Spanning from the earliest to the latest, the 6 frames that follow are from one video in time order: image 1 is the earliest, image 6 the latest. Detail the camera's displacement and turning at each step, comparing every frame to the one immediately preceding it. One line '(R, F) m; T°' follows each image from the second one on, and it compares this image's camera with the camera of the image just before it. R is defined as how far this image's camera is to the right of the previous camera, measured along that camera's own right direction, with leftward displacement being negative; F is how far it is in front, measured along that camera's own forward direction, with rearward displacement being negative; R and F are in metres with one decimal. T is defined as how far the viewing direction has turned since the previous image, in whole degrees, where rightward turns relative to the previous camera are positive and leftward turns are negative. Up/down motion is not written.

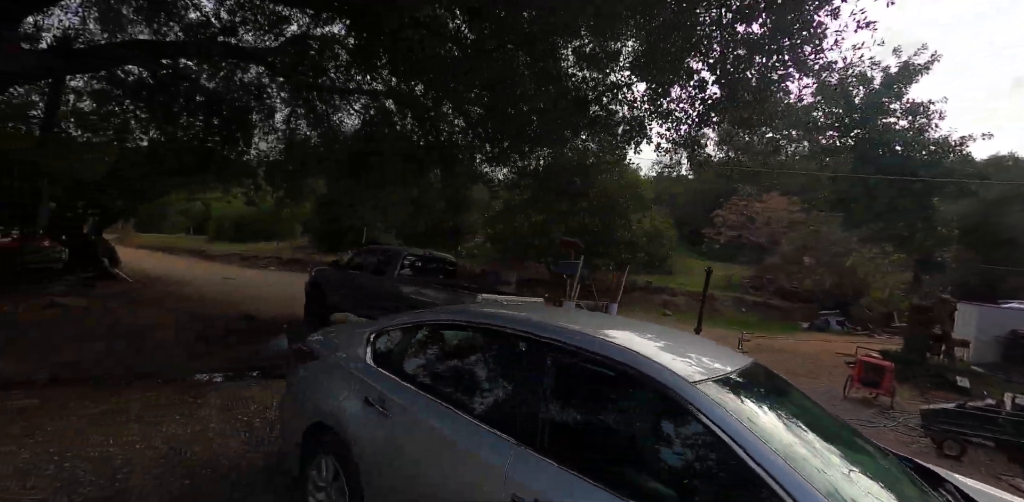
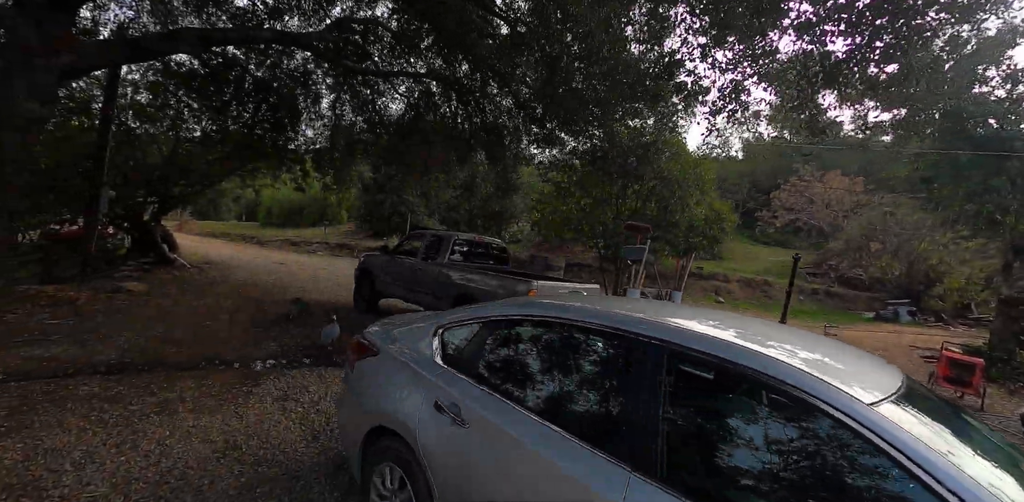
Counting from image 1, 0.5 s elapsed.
(-0.2, +0.3) m; -5°
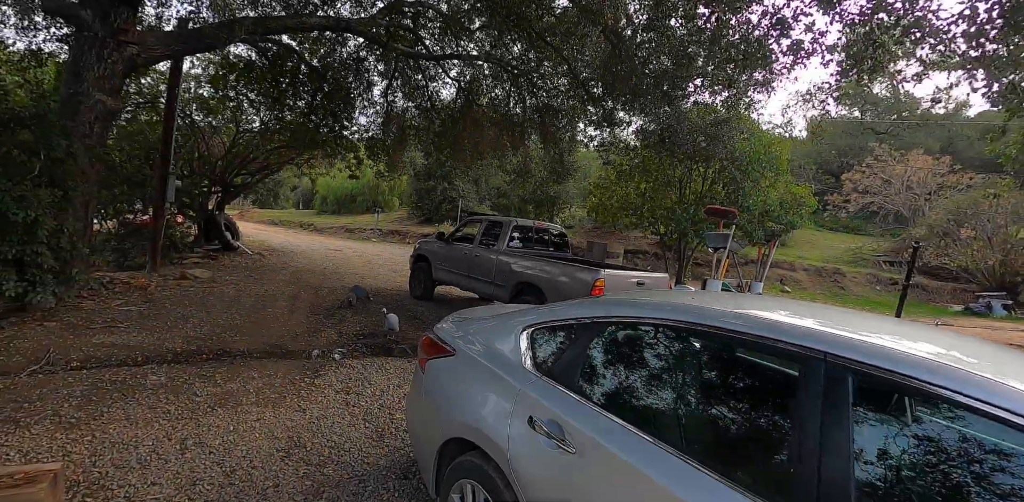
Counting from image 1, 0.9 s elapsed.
(-0.2, +0.3) m; -5°
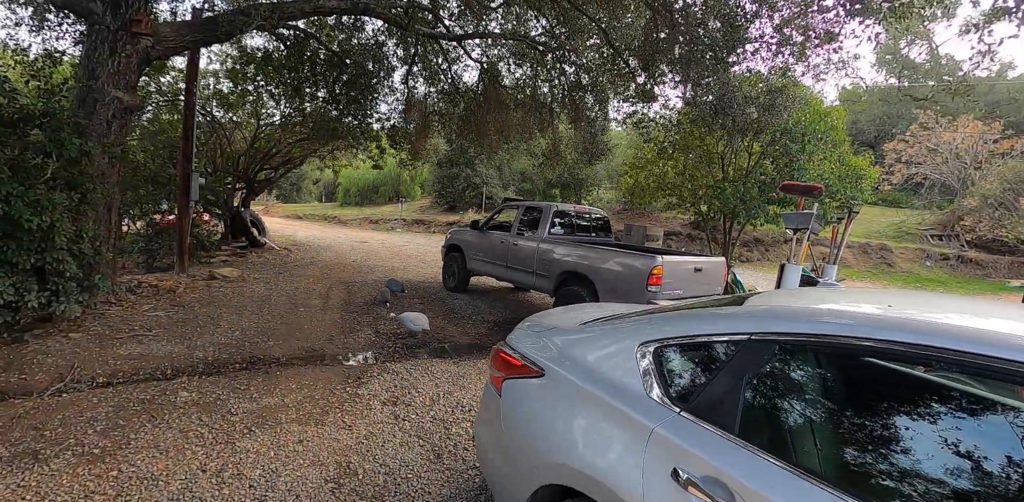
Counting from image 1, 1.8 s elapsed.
(-0.3, +0.4) m; -2°
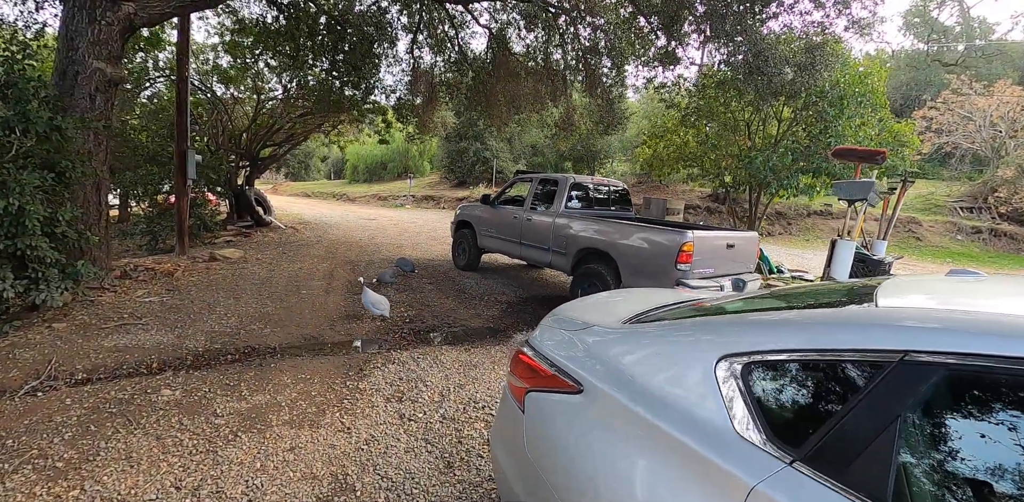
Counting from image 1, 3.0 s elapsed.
(0.0, +0.4) m; -1°
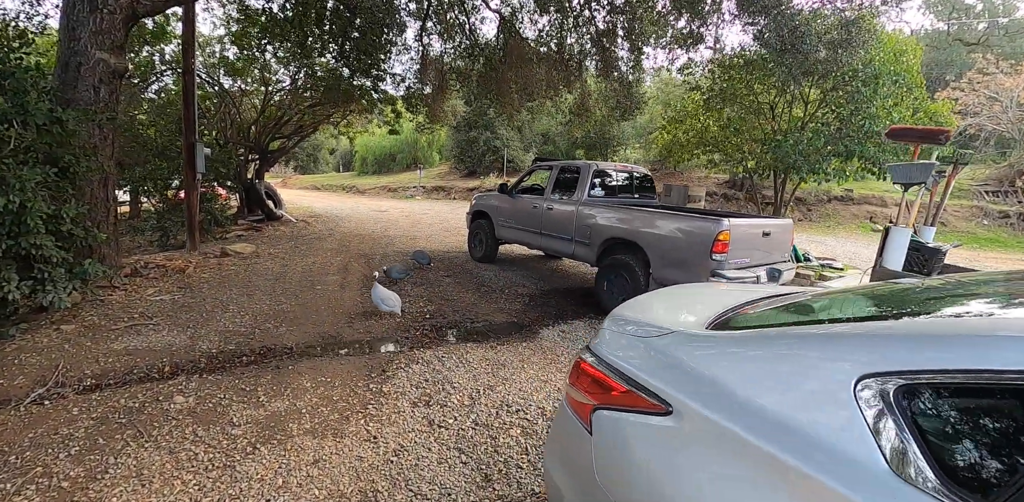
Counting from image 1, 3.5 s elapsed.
(-0.1, +0.2) m; -1°
